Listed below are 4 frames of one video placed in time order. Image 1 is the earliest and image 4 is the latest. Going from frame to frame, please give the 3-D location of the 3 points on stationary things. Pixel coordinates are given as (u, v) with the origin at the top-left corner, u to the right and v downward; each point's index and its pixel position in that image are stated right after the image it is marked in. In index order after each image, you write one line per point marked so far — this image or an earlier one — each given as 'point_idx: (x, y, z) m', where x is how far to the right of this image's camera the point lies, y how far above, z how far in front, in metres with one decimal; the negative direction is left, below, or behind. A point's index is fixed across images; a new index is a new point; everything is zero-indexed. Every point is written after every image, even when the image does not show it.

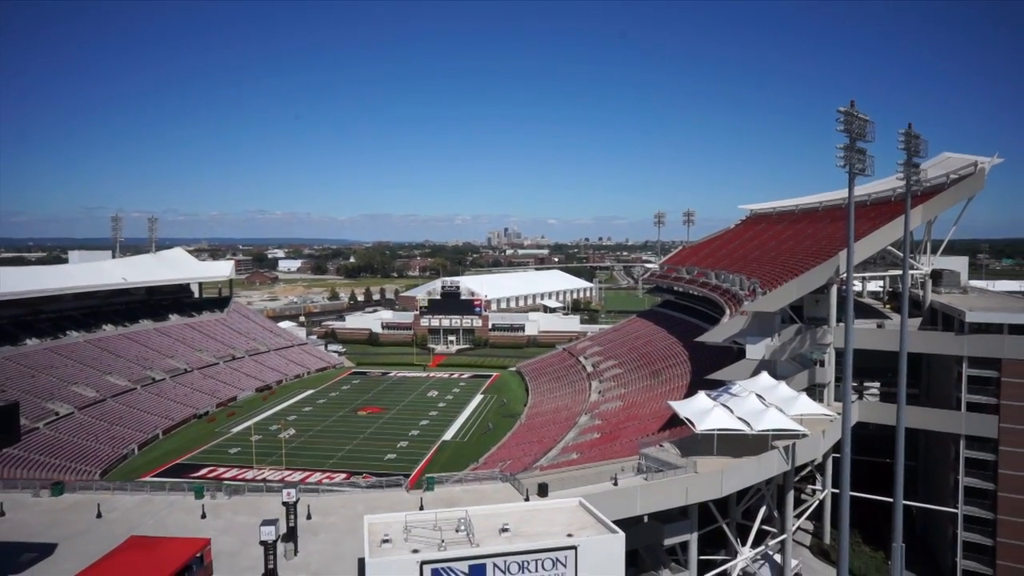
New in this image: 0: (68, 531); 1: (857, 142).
0: (-8.4, -4.6, +12.5) m
1: (+7.8, +3.3, +14.9) m
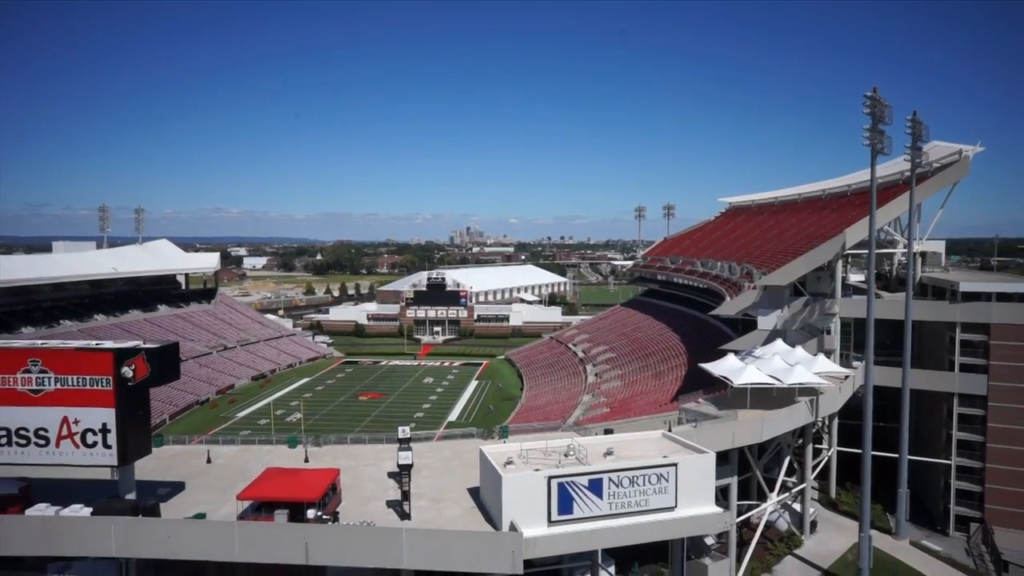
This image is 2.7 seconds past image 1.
0: (-6.6, -3.8, +13.5) m
1: (+9.4, +4.2, +16.8) m
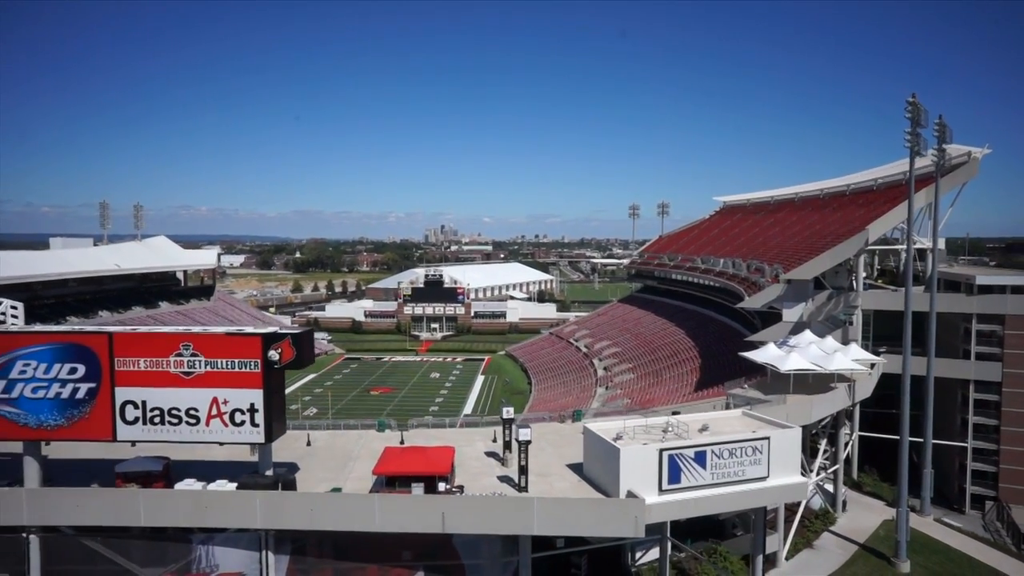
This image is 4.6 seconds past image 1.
0: (-4.7, -3.6, +14.2) m
1: (+11.2, +4.4, +18.1) m
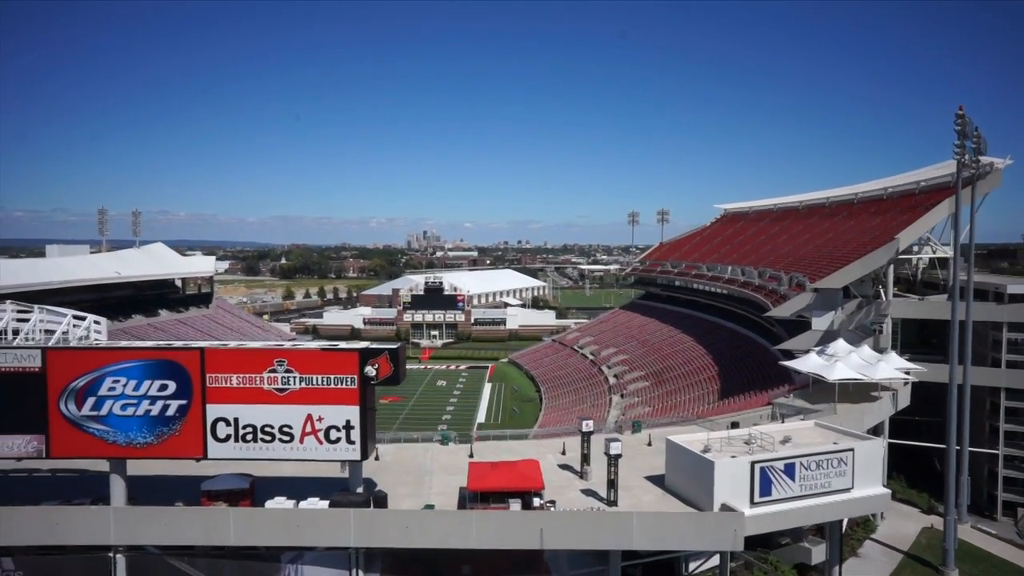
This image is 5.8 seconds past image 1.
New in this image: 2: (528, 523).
0: (-3.1, -3.8, +14.0) m
1: (+12.7, +4.1, +18.4) m
2: (+0.3, -4.0, +11.1) m
